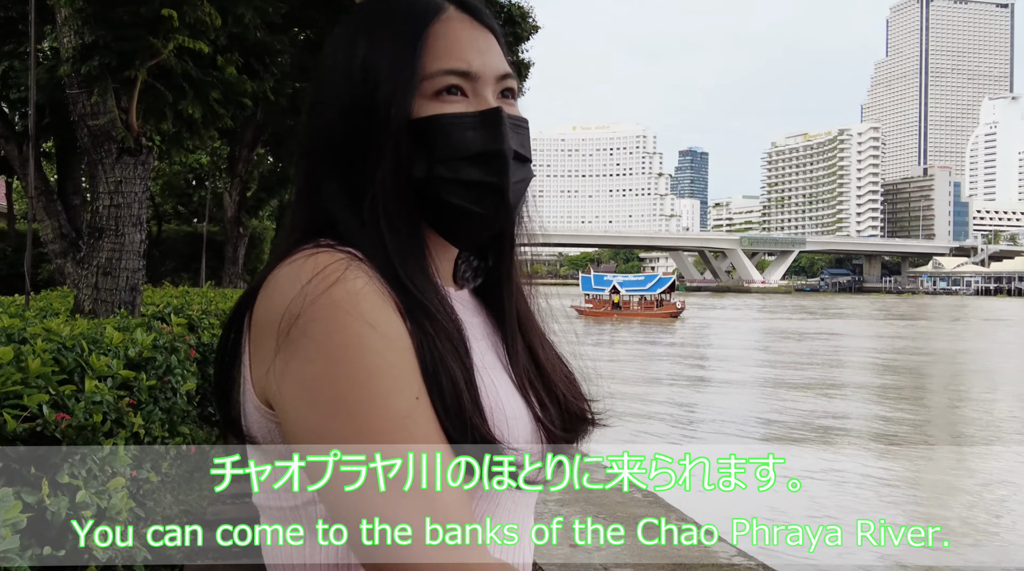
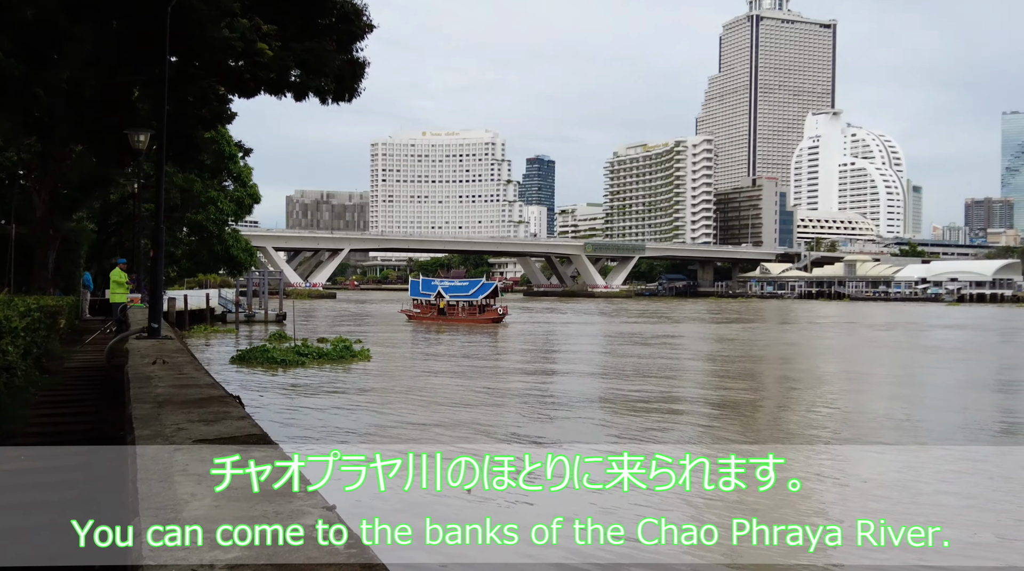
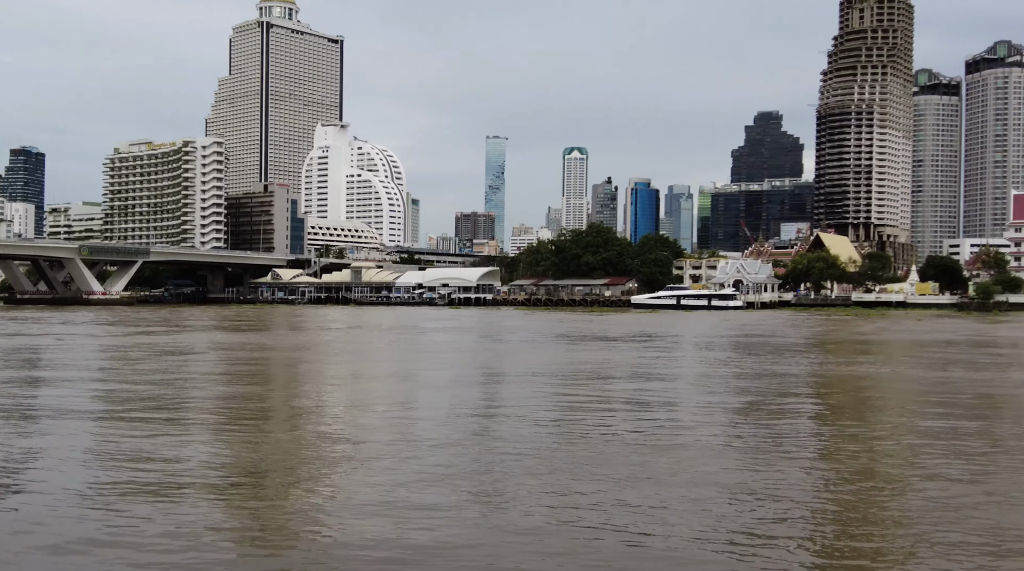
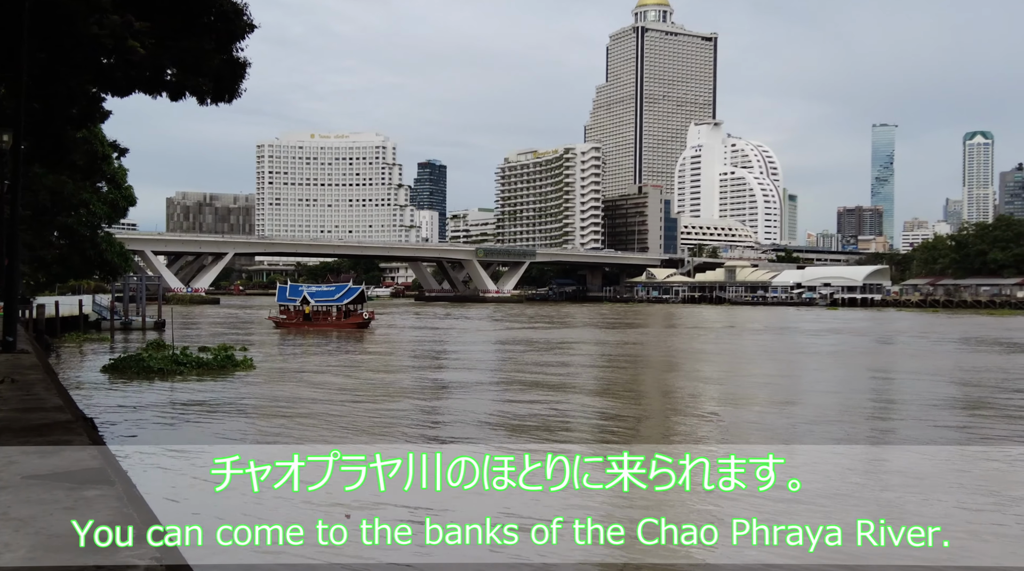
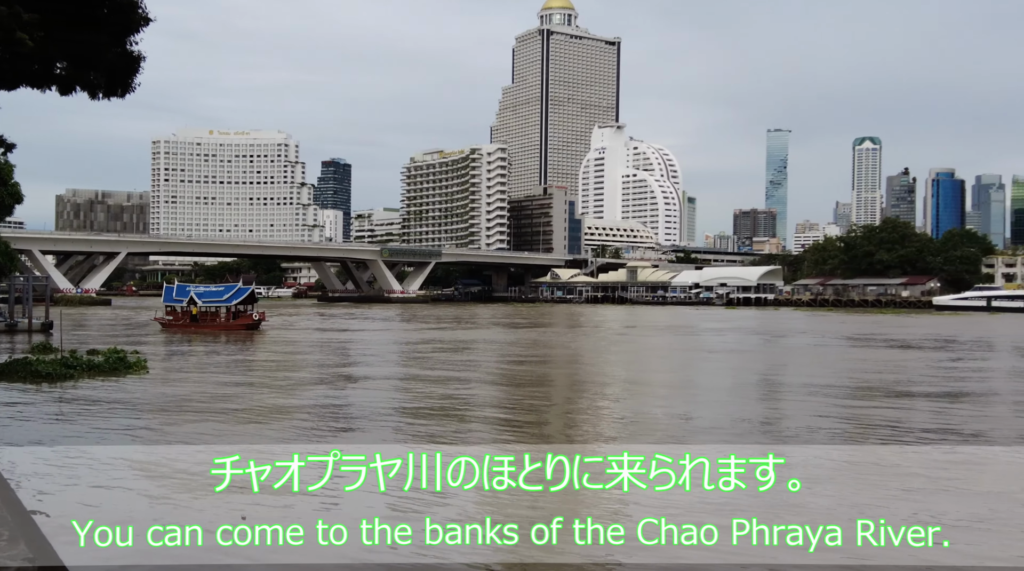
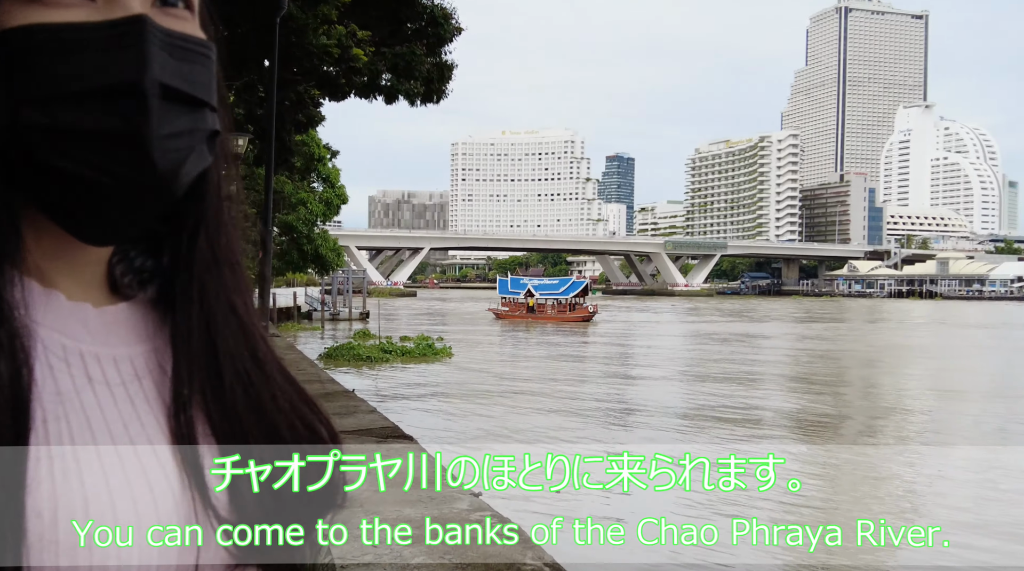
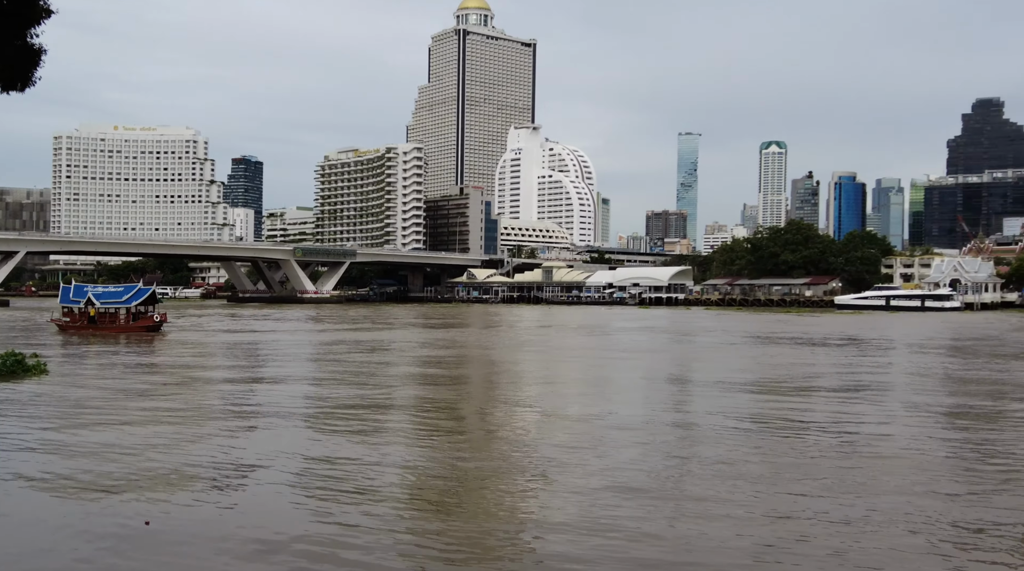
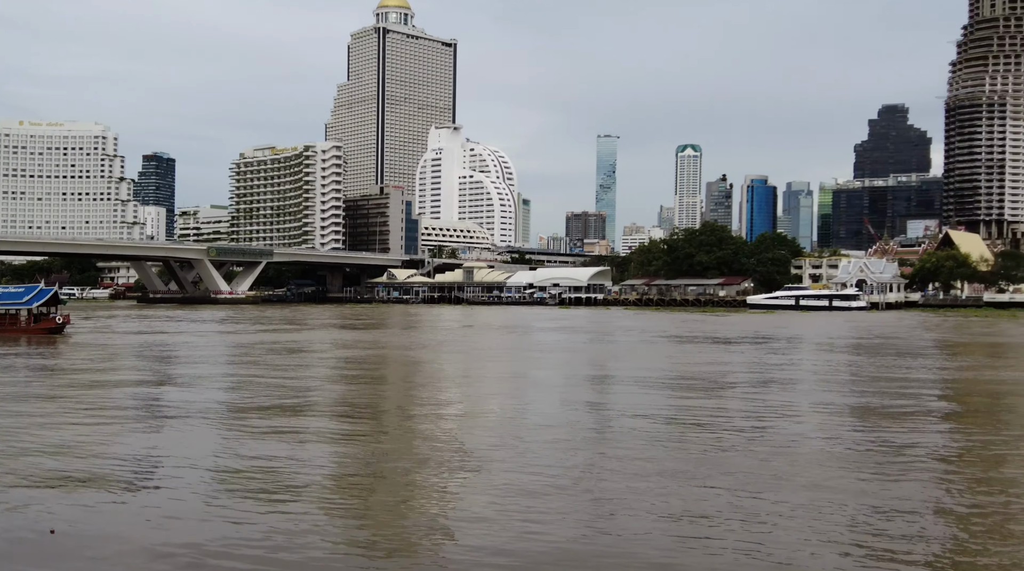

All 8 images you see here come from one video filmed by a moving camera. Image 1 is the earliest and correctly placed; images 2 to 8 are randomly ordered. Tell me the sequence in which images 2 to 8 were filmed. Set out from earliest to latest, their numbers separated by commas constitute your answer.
6, 2, 4, 5, 7, 8, 3
